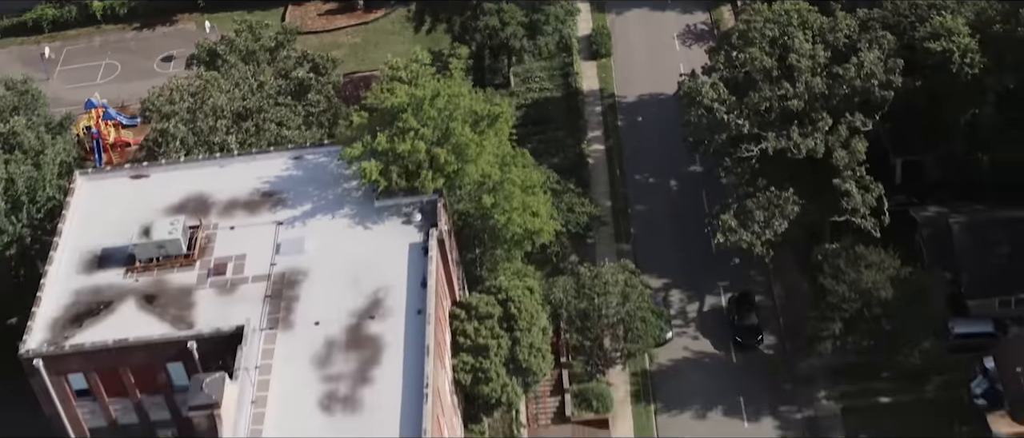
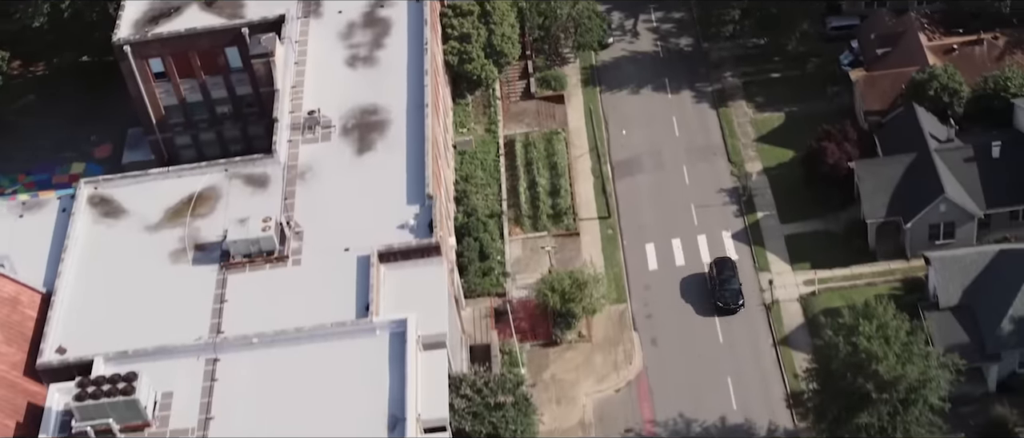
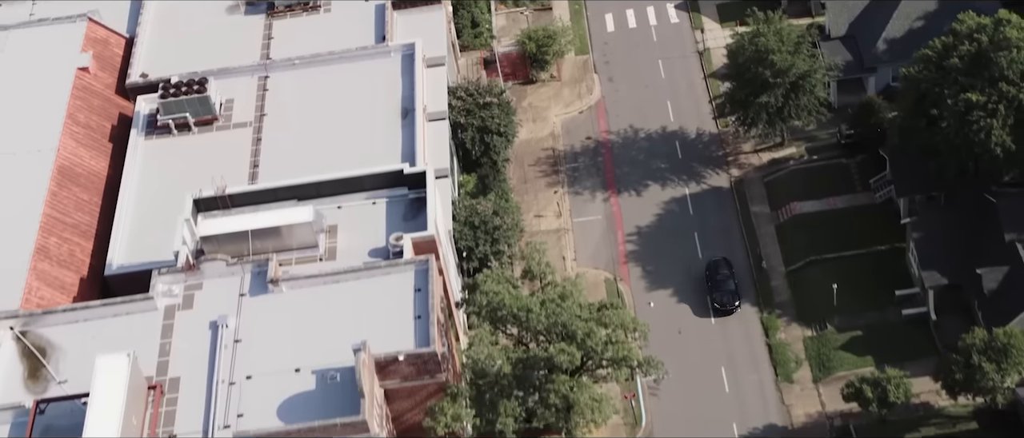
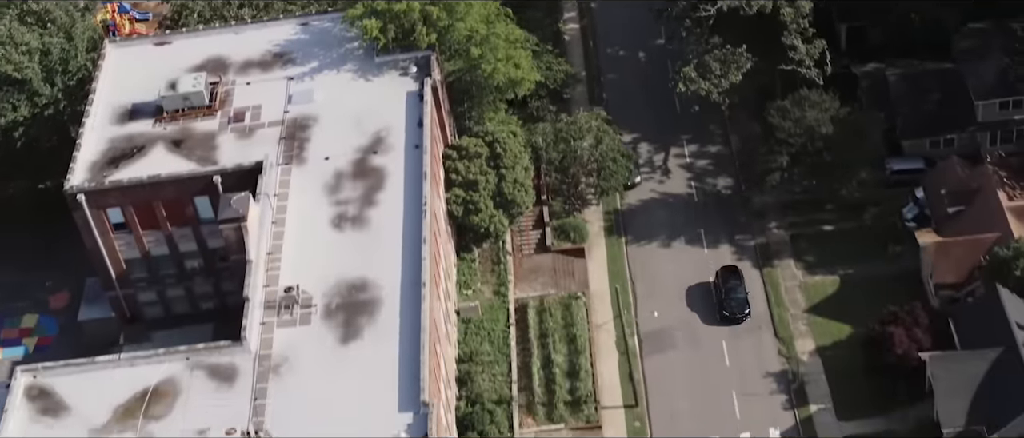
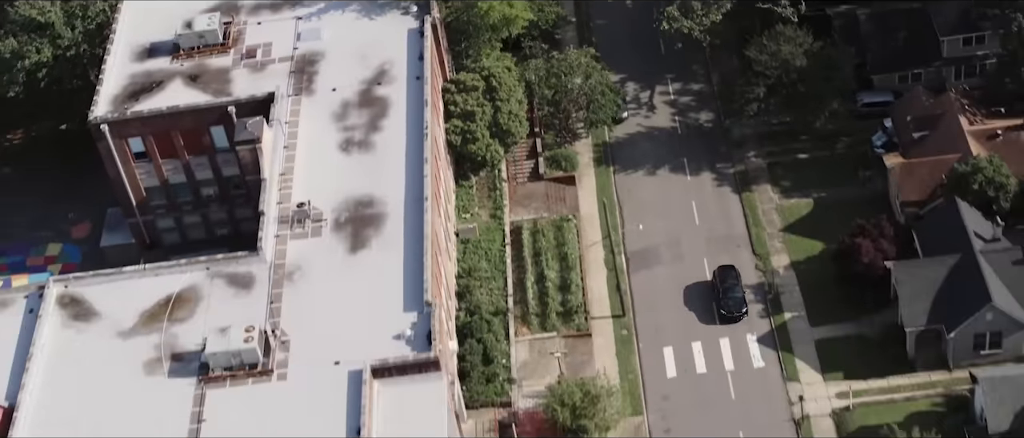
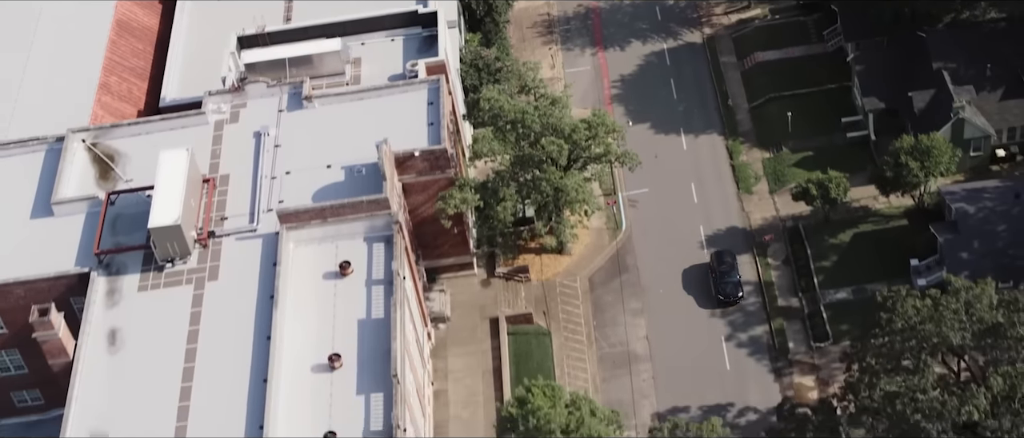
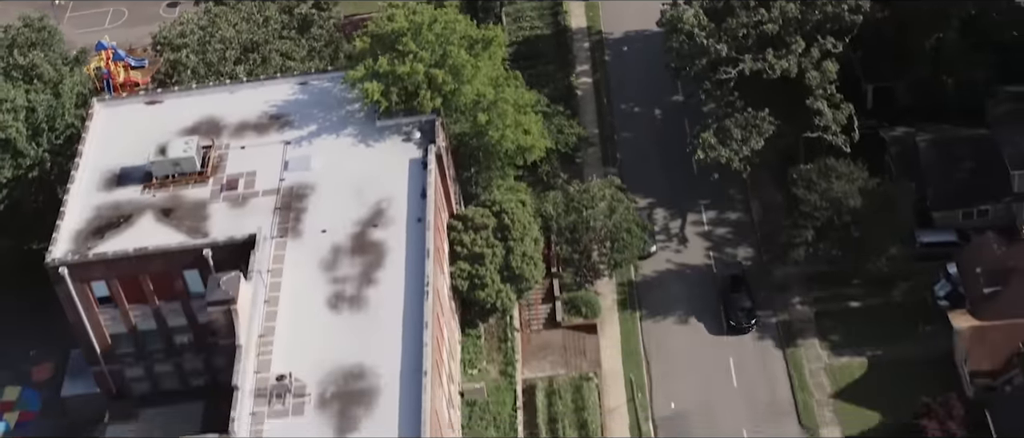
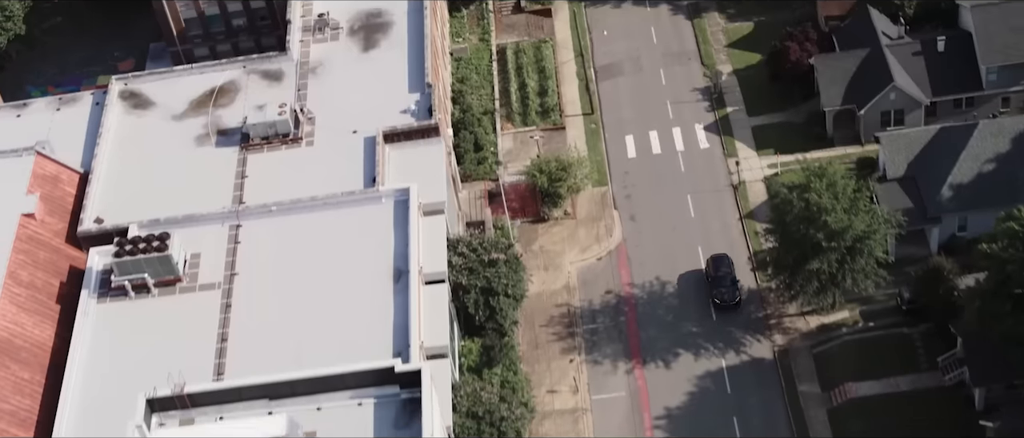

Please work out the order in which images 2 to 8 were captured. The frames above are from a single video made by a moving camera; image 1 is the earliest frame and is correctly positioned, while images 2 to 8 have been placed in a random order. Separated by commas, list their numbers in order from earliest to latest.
7, 4, 5, 2, 8, 3, 6
